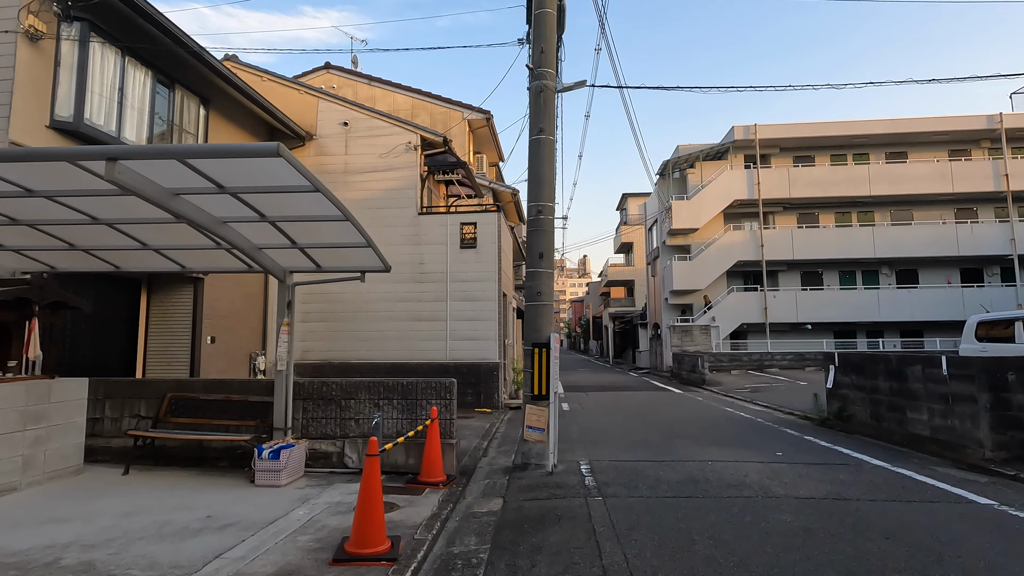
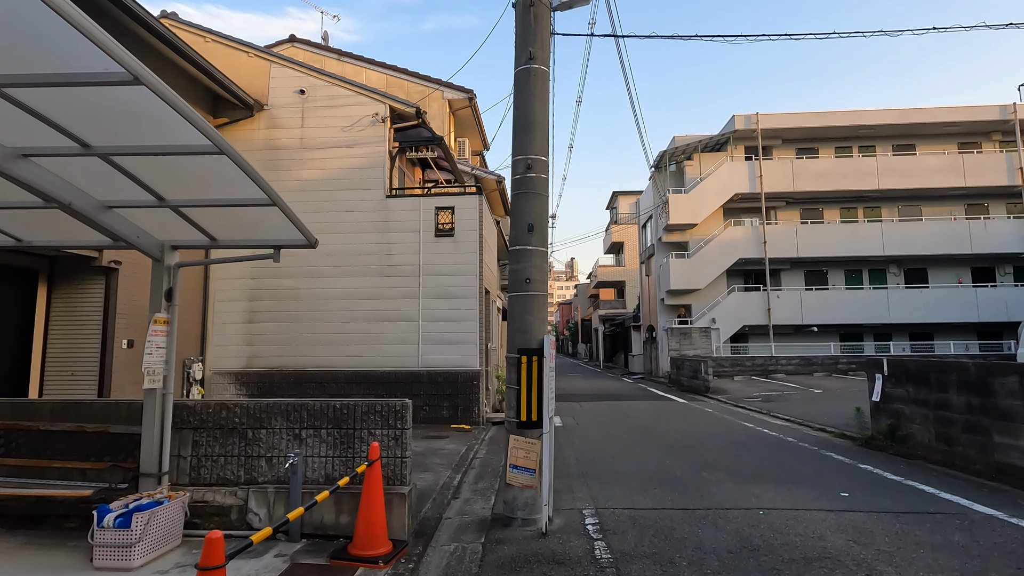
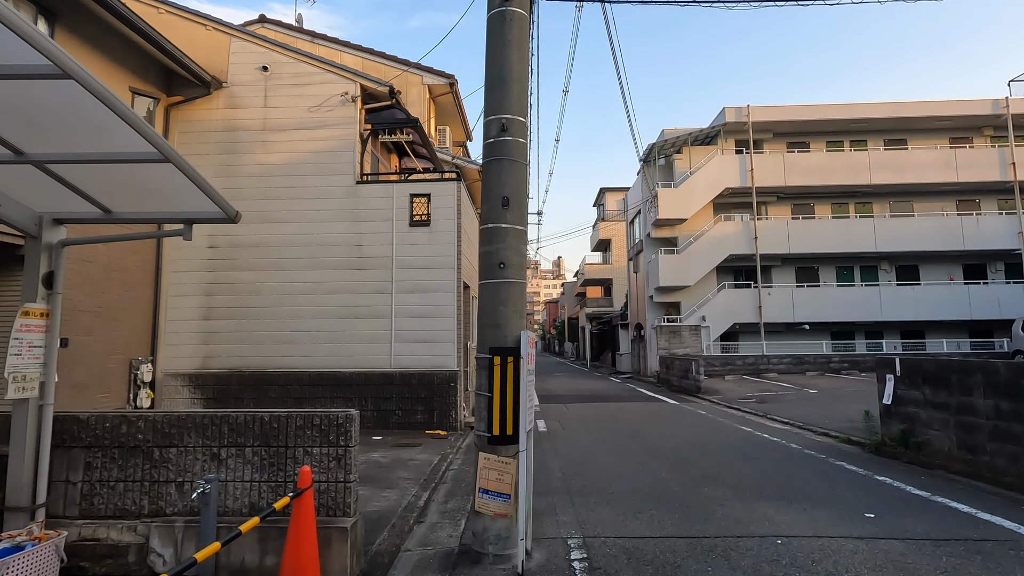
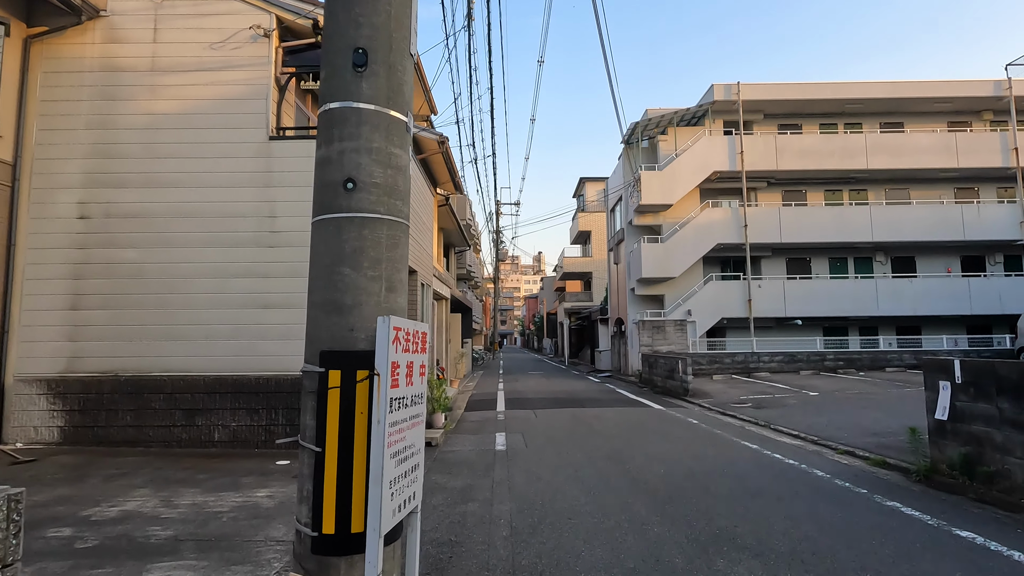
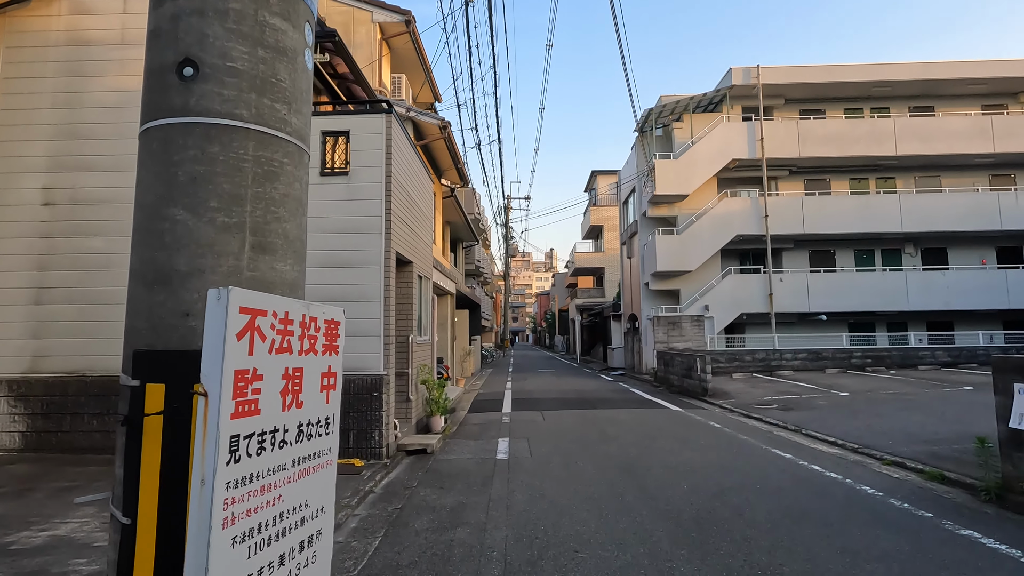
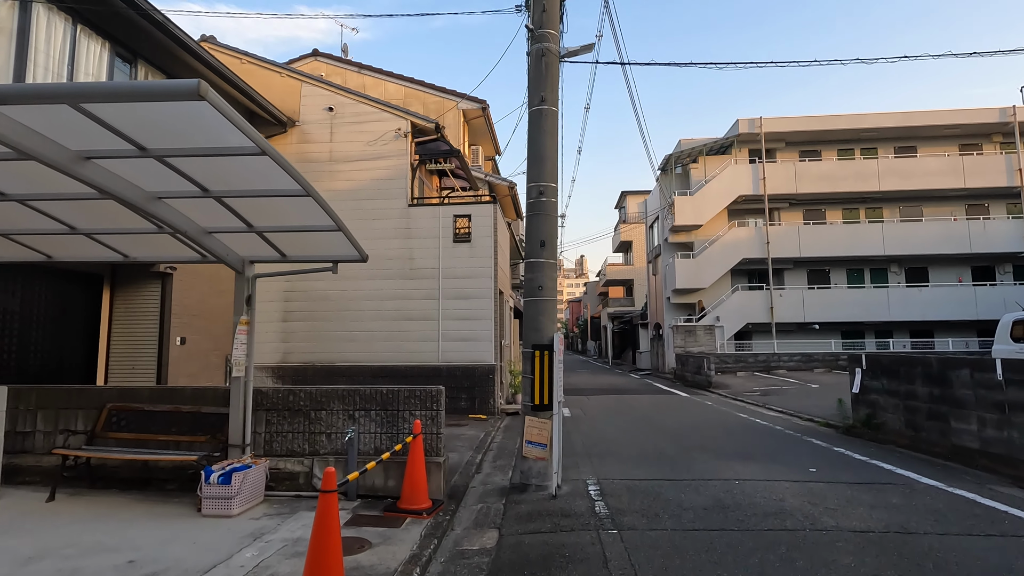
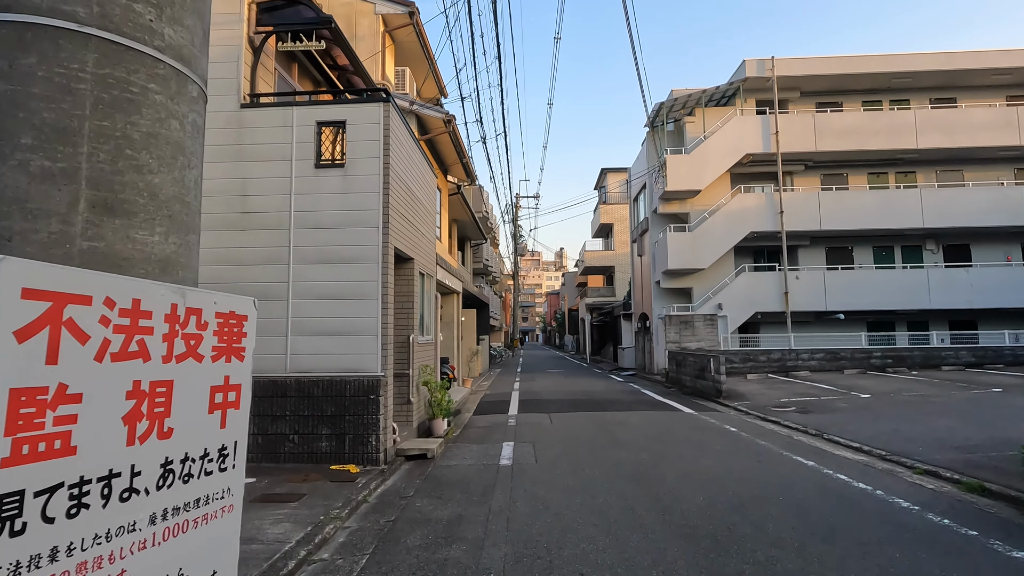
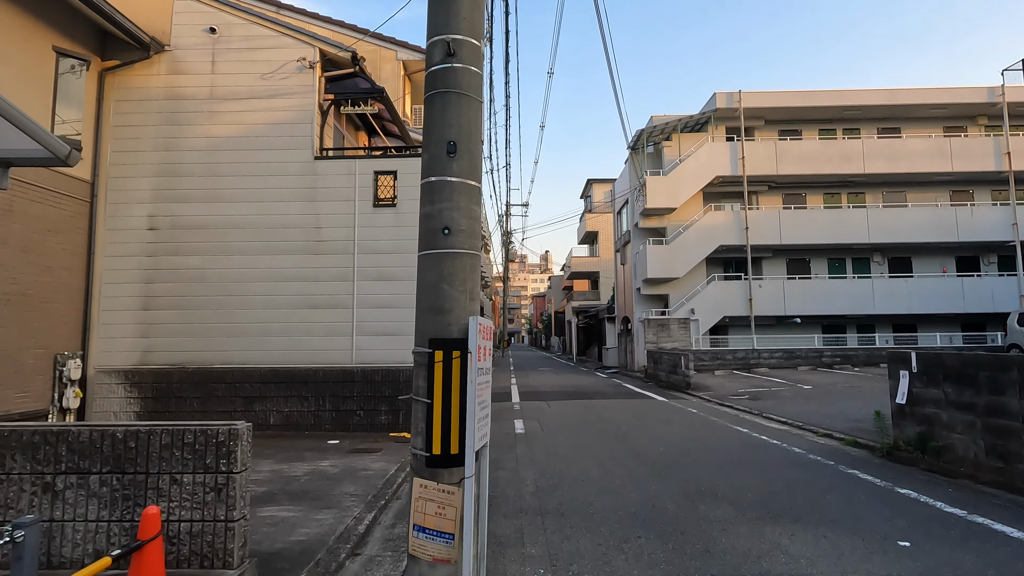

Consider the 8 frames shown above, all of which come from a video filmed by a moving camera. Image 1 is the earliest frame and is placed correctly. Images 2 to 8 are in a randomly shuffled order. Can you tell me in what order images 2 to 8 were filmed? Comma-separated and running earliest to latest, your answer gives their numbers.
6, 2, 3, 8, 4, 5, 7
